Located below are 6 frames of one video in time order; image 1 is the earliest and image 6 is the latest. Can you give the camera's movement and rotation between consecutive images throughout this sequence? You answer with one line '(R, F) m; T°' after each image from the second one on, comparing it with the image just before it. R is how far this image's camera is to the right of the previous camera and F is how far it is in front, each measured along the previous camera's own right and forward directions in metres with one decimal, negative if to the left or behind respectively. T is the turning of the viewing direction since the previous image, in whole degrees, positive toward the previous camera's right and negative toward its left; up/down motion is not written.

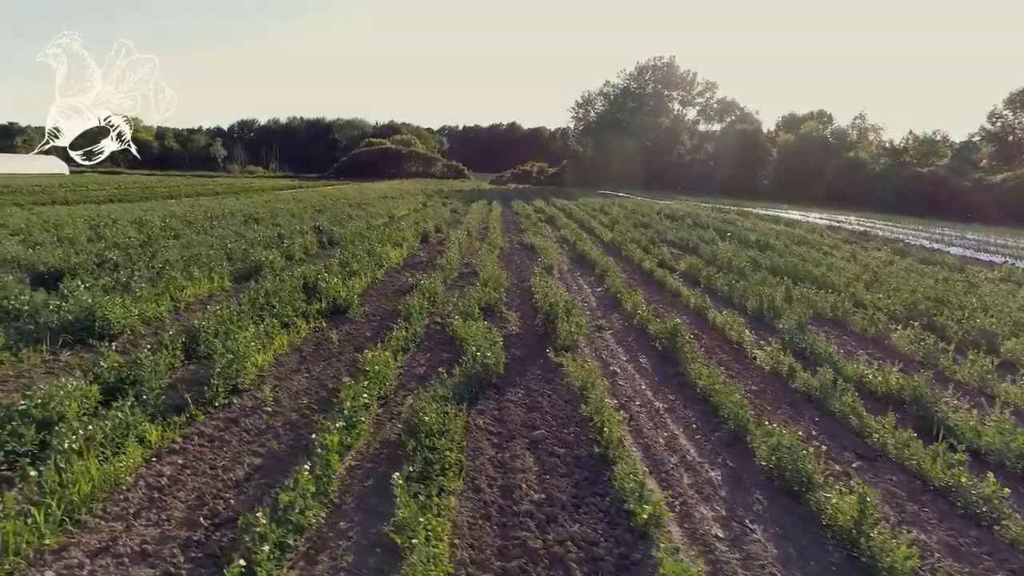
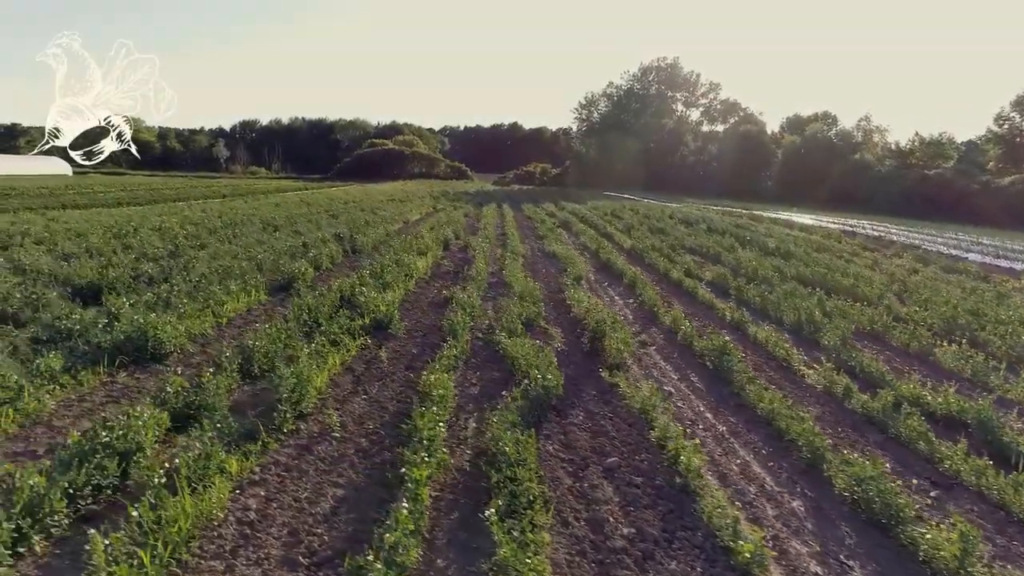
(-0.5, 0.0) m; 0°
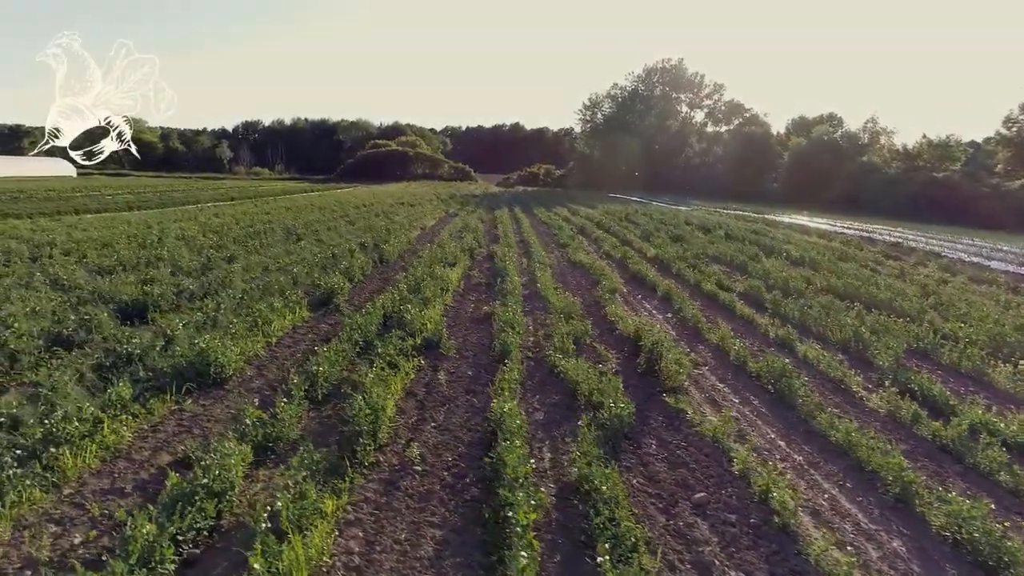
(-0.5, +0.1) m; 0°
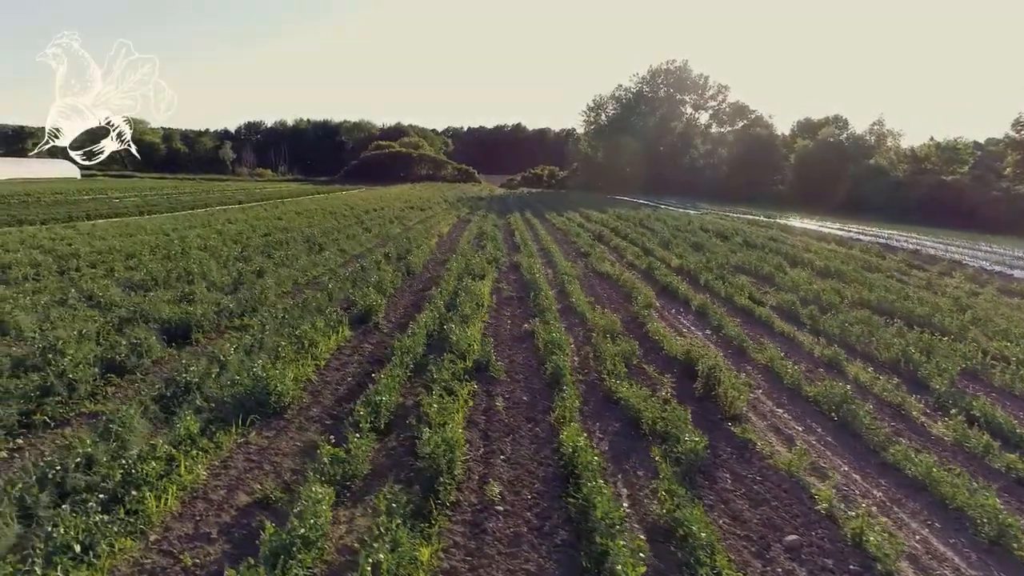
(-0.5, +0.1) m; 0°
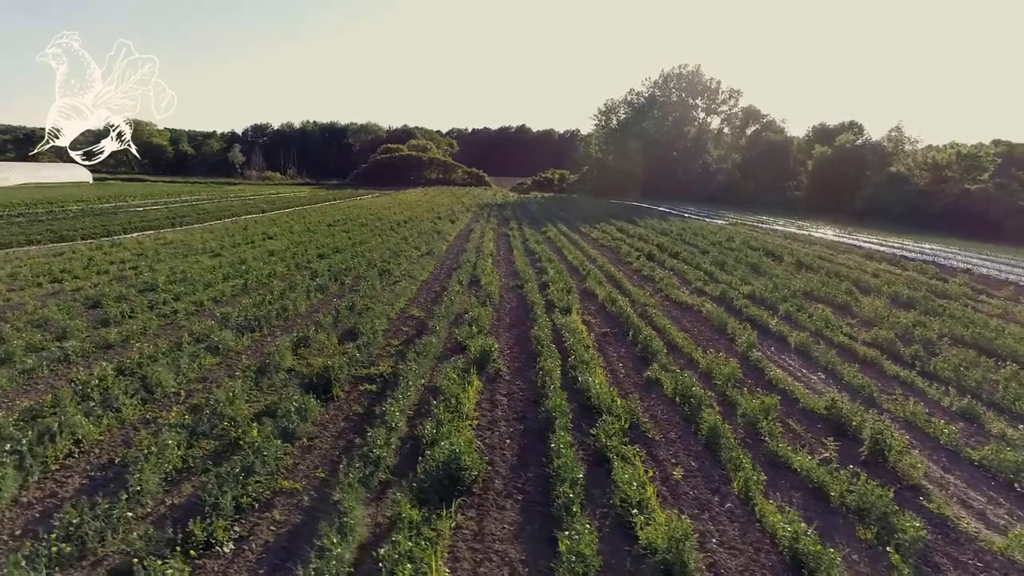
(-1.6, +0.1) m; 0°
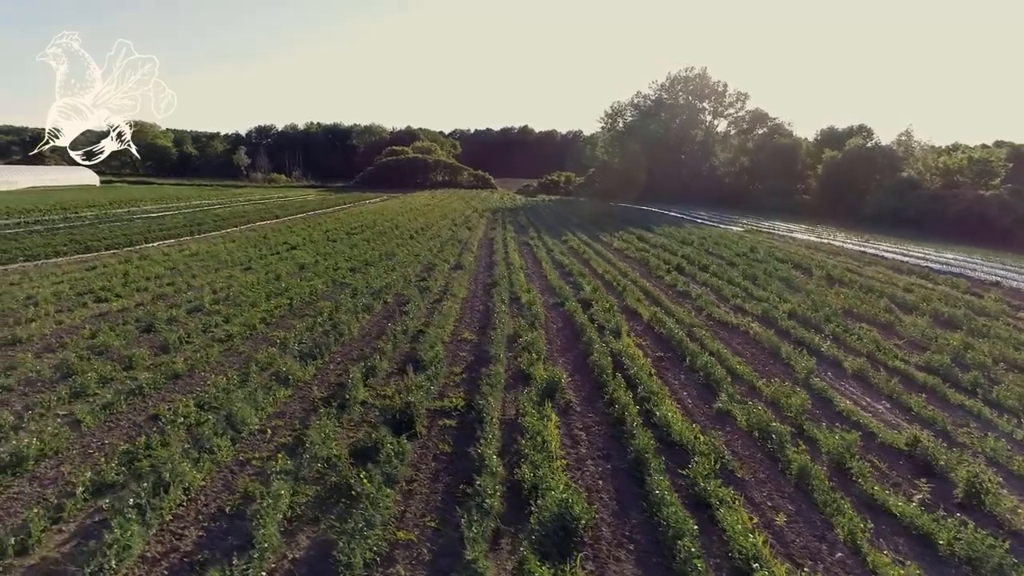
(-0.9, 0.0) m; 0°
